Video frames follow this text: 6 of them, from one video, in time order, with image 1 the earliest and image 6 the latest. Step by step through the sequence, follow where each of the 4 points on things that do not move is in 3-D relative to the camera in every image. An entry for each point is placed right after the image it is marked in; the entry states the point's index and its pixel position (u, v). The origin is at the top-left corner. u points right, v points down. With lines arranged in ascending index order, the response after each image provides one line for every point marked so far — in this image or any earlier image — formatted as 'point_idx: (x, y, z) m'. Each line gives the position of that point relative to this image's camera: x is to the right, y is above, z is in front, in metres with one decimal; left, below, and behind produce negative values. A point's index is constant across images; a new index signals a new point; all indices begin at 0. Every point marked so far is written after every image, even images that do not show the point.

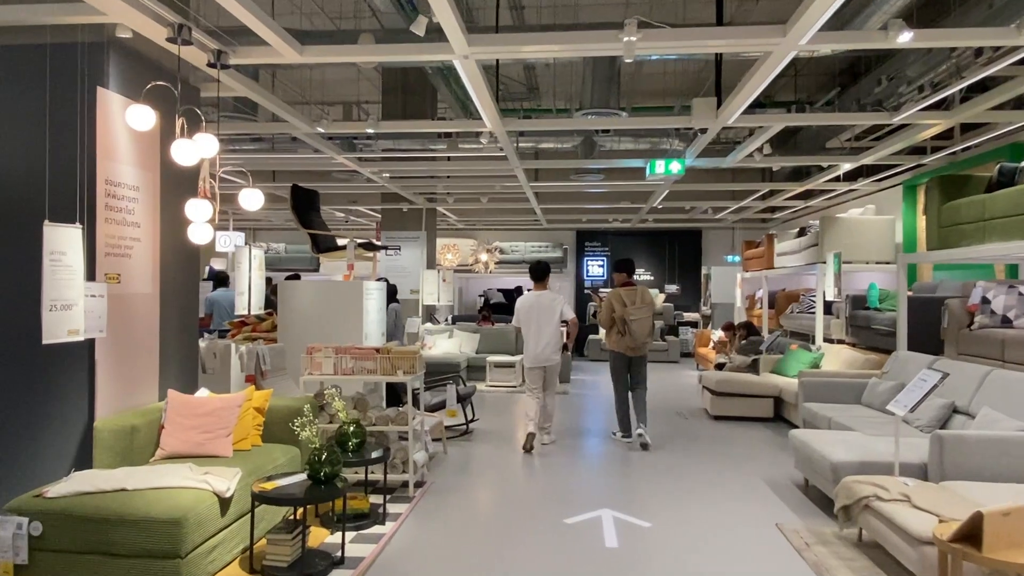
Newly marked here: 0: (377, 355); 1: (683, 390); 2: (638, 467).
0: (-0.8, -0.4, +4.3) m
1: (+2.3, -1.4, +9.2) m
2: (+1.0, -1.4, +5.4) m
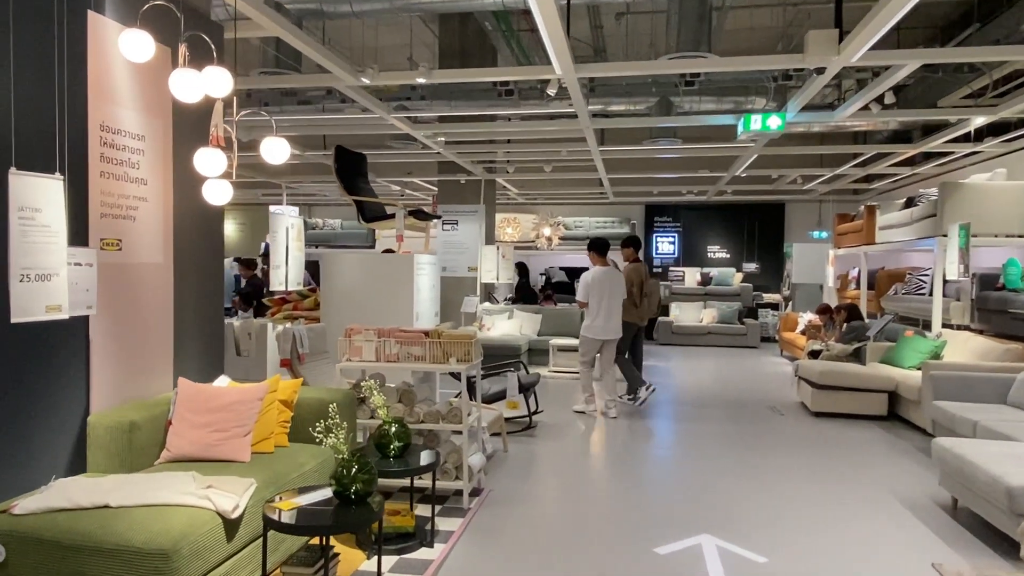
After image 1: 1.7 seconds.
0: (-0.5, -0.3, +3.6) m
1: (+3.1, -1.1, +8.3) m
2: (+1.5, -1.2, +4.6) m
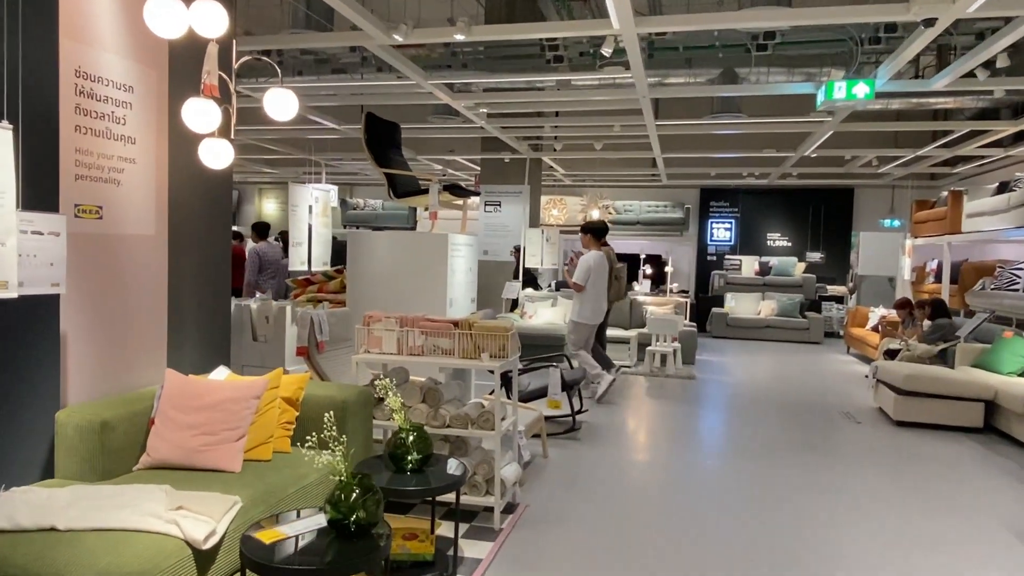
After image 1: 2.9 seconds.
0: (-0.3, -0.2, +3.1) m
1: (+3.6, -1.0, +7.6) m
2: (+1.7, -1.2, +4.0) m
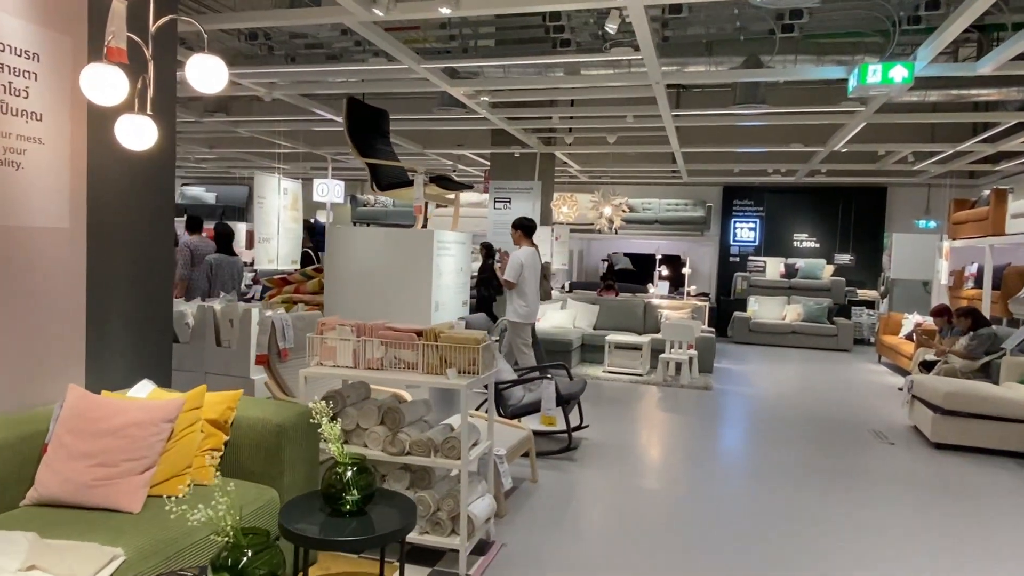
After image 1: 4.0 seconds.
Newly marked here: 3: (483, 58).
0: (-0.4, -0.2, +2.7) m
1: (+3.6, -1.1, +7.0) m
2: (+1.6, -1.2, +3.5) m
3: (-0.2, +1.8, +5.4) m
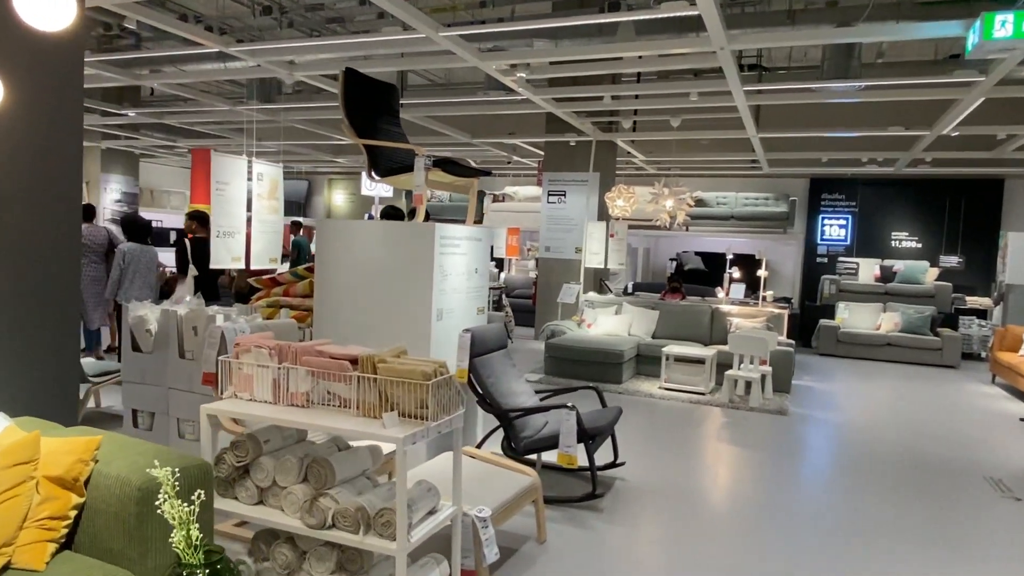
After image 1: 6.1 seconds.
0: (-0.5, -0.2, +2.0) m
1: (+3.9, -1.1, +5.8) m
2: (+1.6, -1.3, +2.5) m
3: (0.0, +1.8, +4.7) m
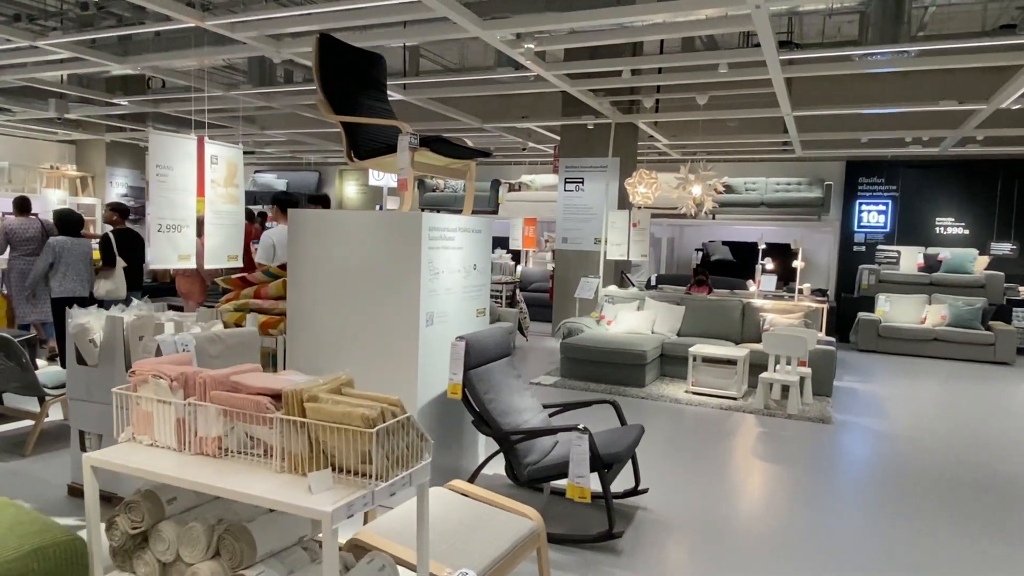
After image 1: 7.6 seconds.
0: (-0.5, -0.3, +1.5) m
1: (+4.0, -1.1, +5.2) m
2: (+1.6, -1.3, +2.0) m
3: (0.0, +1.8, +4.1) m
